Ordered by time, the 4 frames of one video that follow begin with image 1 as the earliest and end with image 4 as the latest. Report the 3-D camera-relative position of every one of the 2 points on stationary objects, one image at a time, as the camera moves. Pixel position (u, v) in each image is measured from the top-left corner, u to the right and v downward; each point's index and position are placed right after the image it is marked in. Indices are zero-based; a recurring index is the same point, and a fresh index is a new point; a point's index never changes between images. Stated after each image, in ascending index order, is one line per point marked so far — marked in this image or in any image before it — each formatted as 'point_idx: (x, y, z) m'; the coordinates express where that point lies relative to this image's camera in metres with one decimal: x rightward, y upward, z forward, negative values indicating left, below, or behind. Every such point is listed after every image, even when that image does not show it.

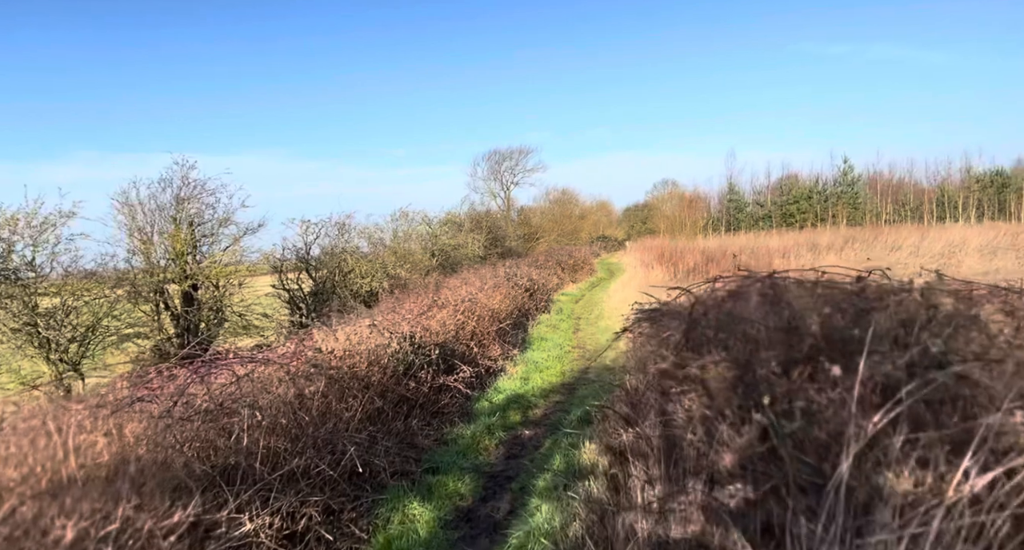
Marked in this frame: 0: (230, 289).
0: (-7.2, -0.4, +18.4) m
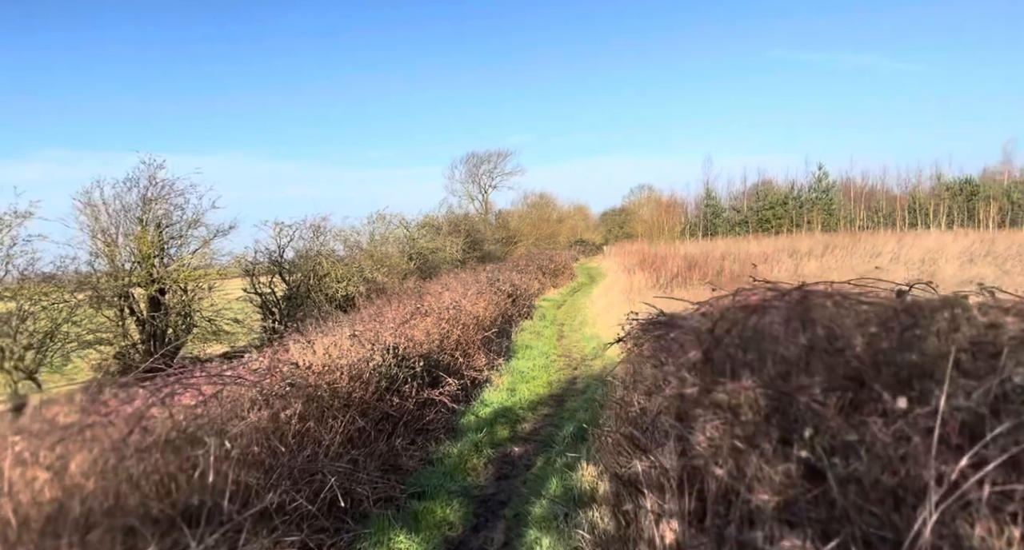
0: (-7.7, -0.5, +17.6) m
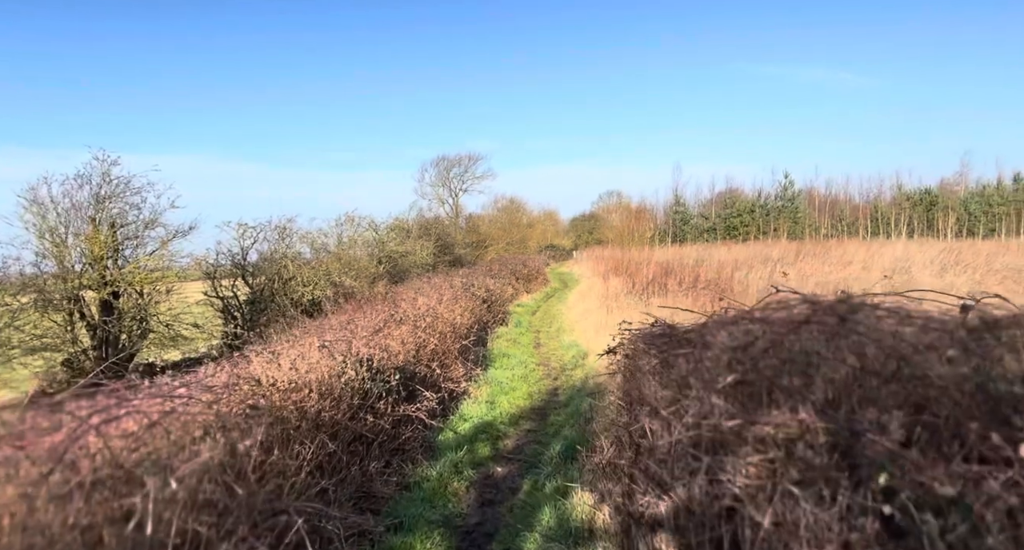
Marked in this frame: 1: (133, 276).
0: (-8.2, -0.5, +16.5) m
1: (-8.4, 0.0, +16.0) m
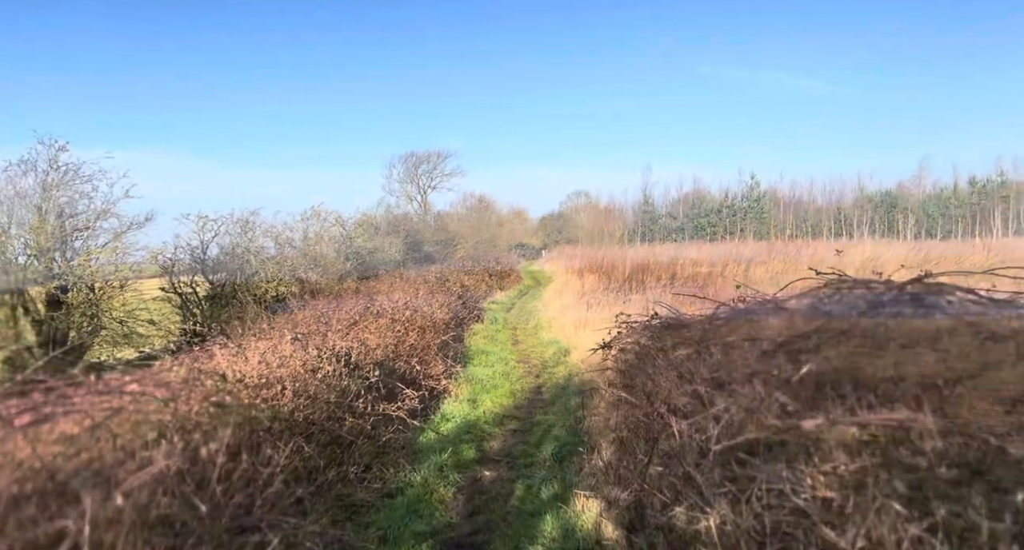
0: (-8.7, -0.3, +15.4) m
1: (-8.9, +0.1, +14.9) m
